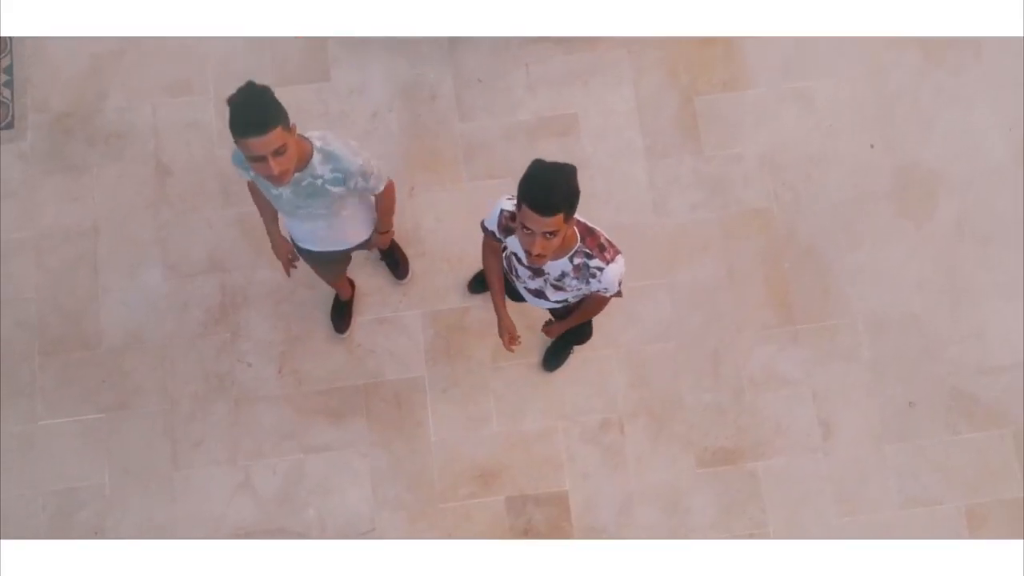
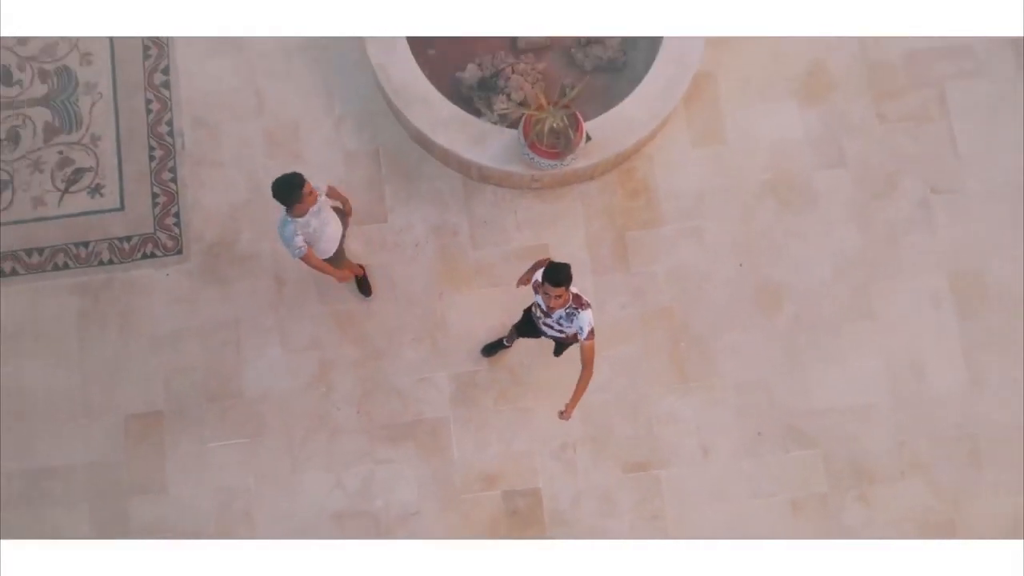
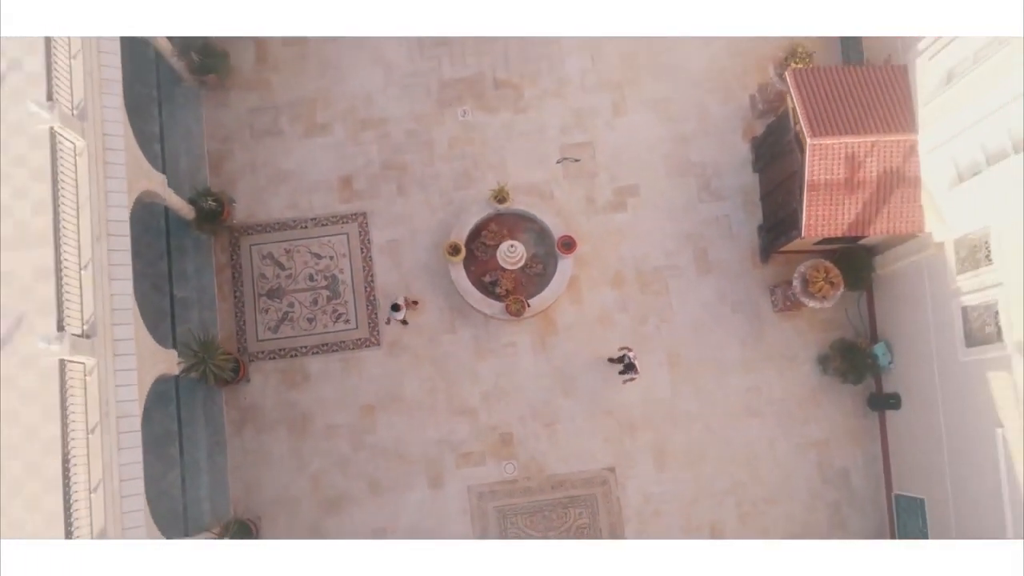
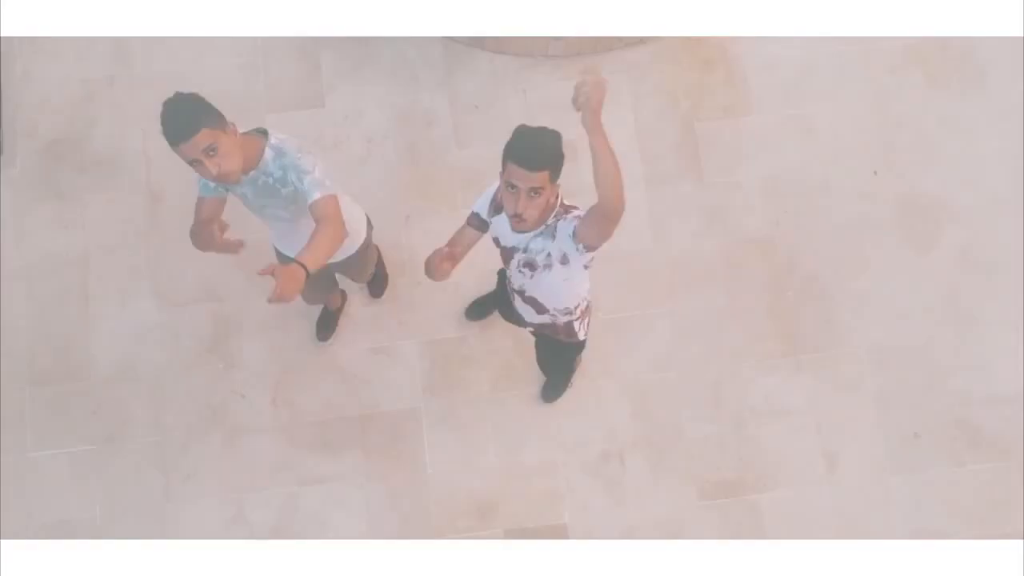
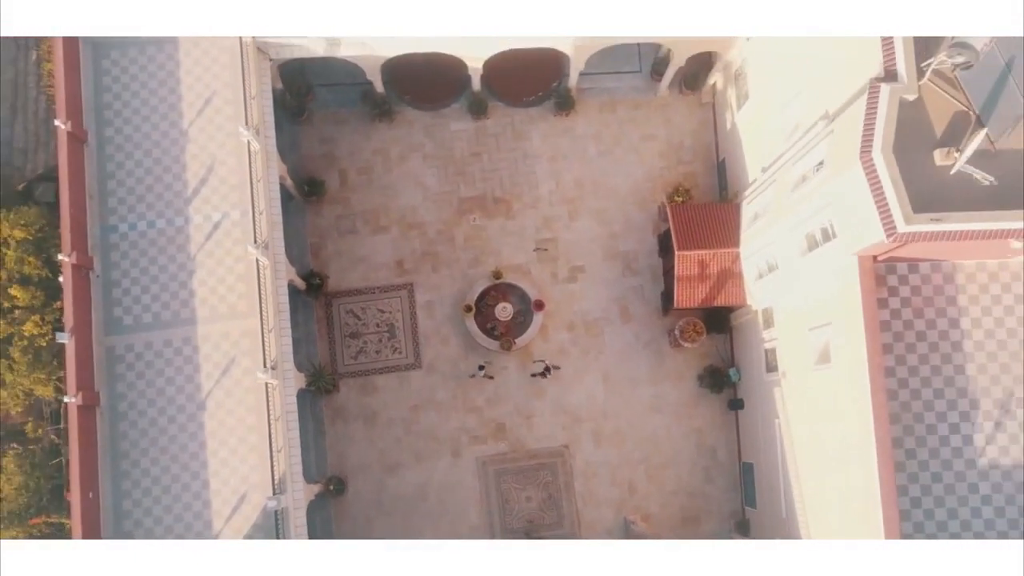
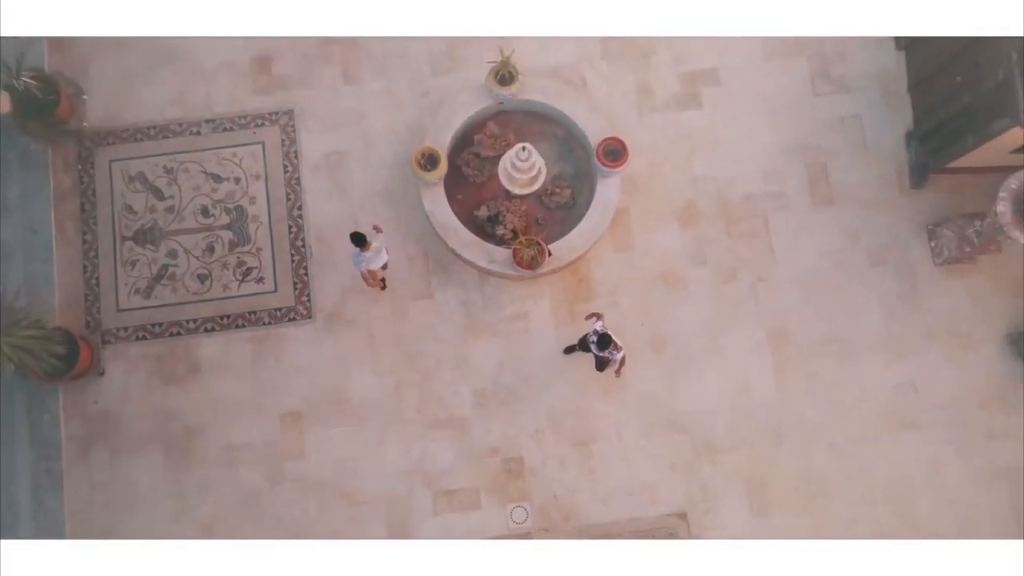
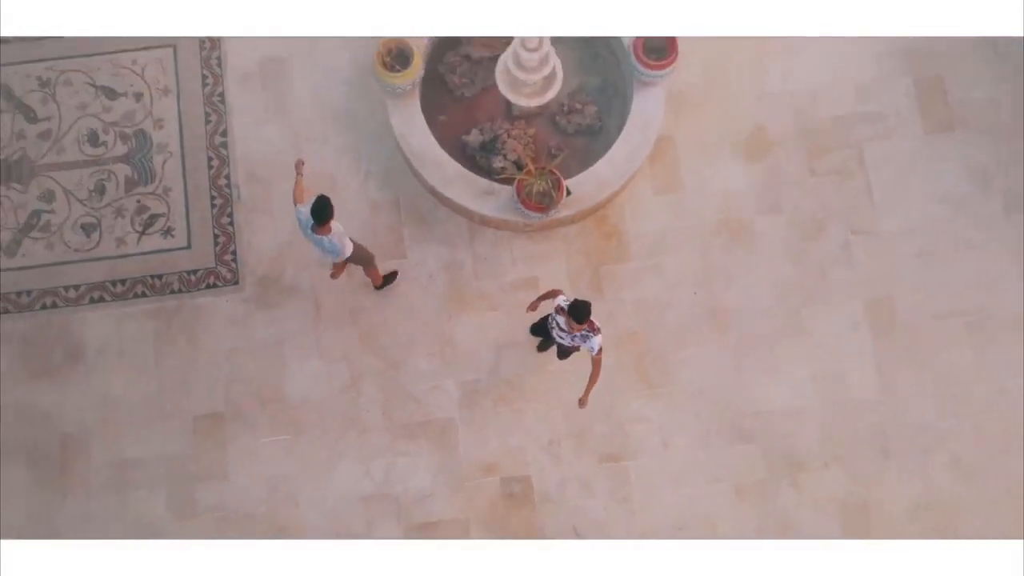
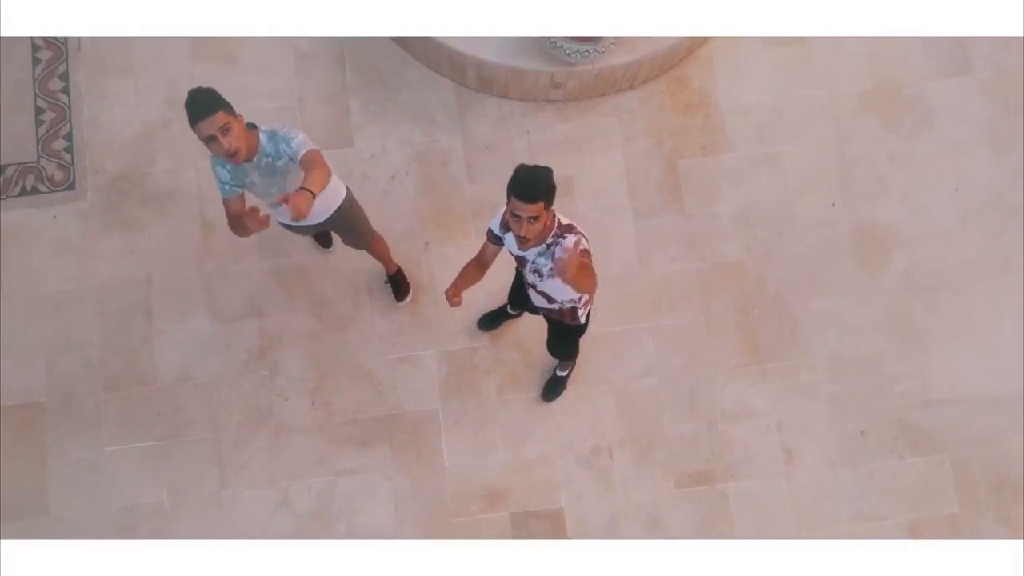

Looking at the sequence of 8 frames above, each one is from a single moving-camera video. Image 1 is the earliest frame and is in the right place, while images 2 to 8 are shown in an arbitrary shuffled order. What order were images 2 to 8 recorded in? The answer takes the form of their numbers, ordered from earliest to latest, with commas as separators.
4, 8, 2, 7, 6, 3, 5
